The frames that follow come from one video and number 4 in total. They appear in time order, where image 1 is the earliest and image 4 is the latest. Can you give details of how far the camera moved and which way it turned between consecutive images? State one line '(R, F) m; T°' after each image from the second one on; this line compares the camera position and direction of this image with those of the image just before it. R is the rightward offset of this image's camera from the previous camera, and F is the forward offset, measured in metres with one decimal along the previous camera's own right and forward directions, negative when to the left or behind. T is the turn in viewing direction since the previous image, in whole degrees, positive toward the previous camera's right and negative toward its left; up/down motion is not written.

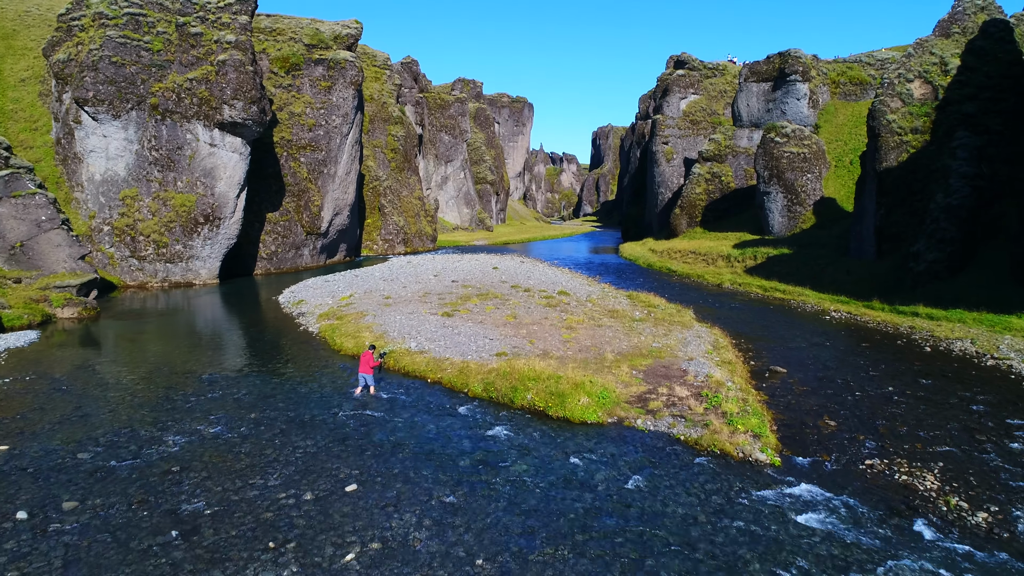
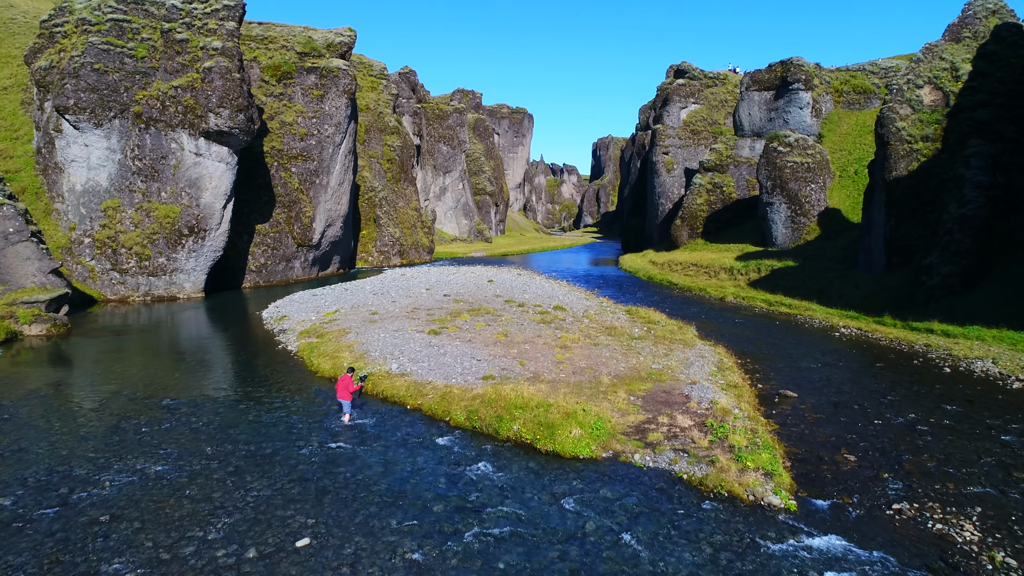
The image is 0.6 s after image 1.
(+0.3, +1.4) m; 0°
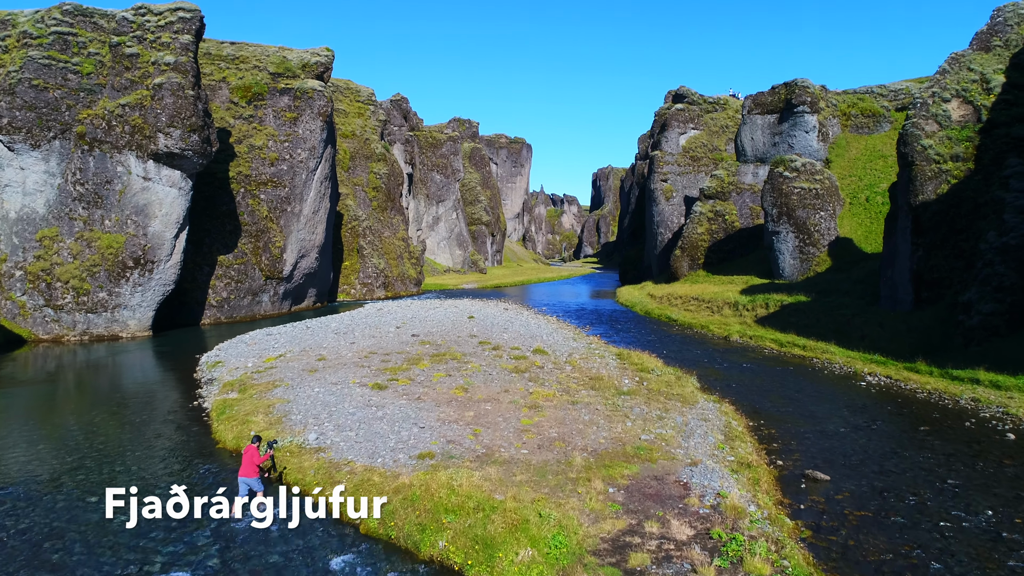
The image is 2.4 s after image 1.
(+1.0, +3.9) m; 0°
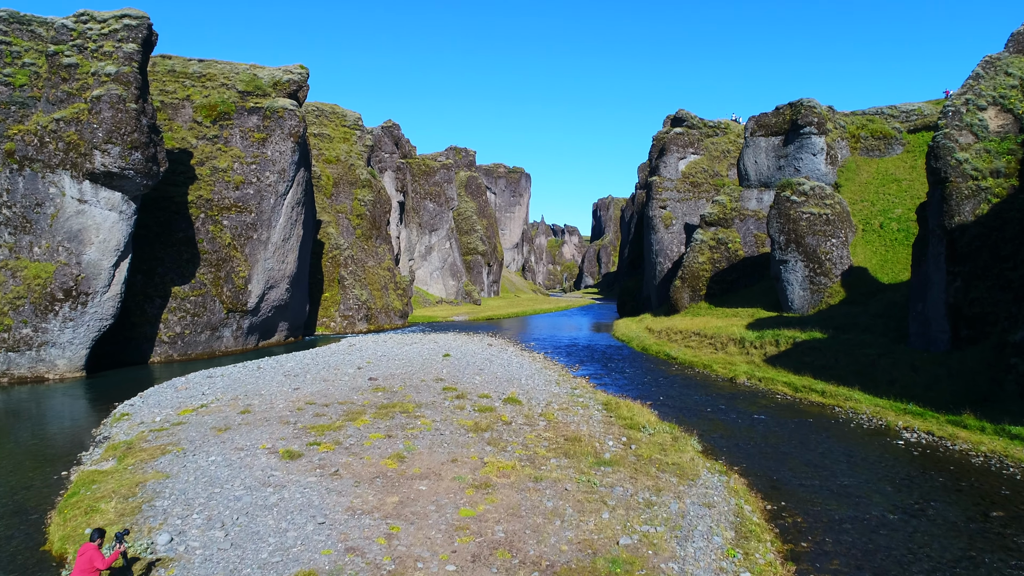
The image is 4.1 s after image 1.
(+1.1, +3.9) m; 0°
